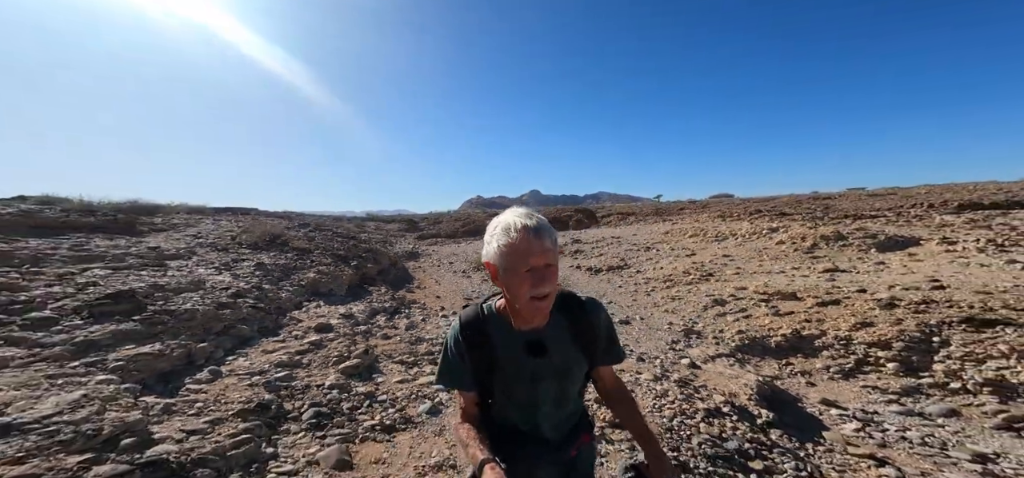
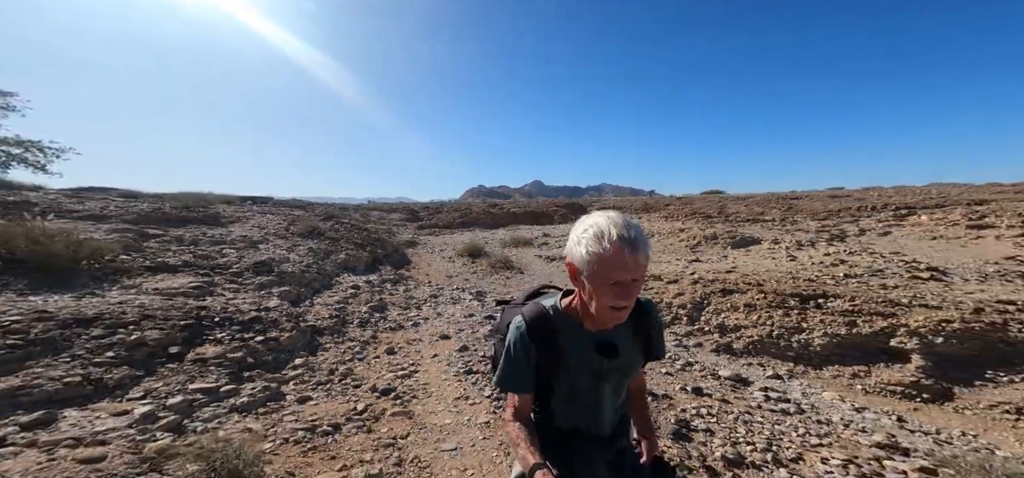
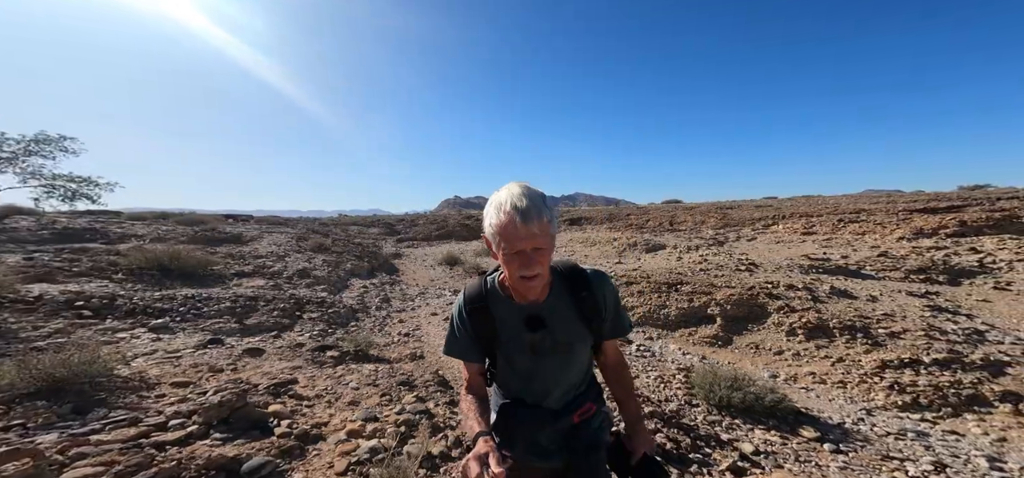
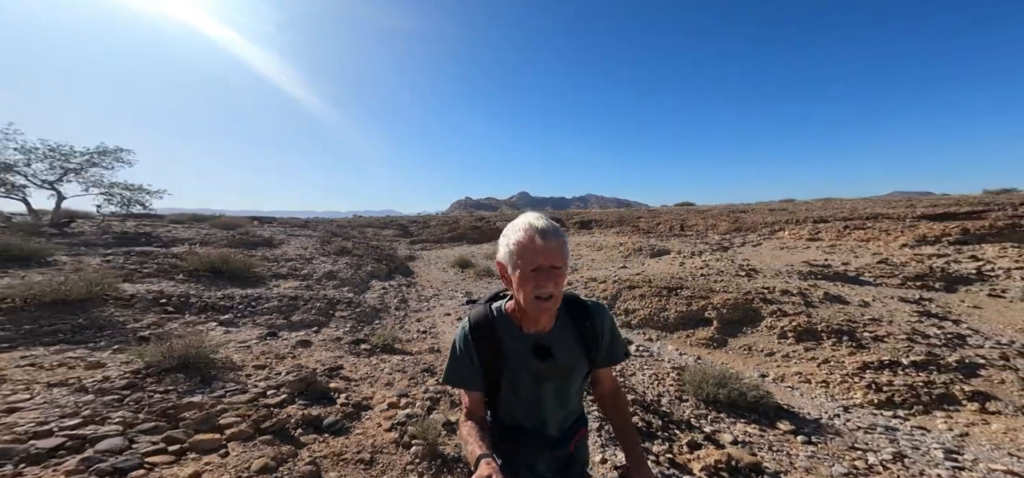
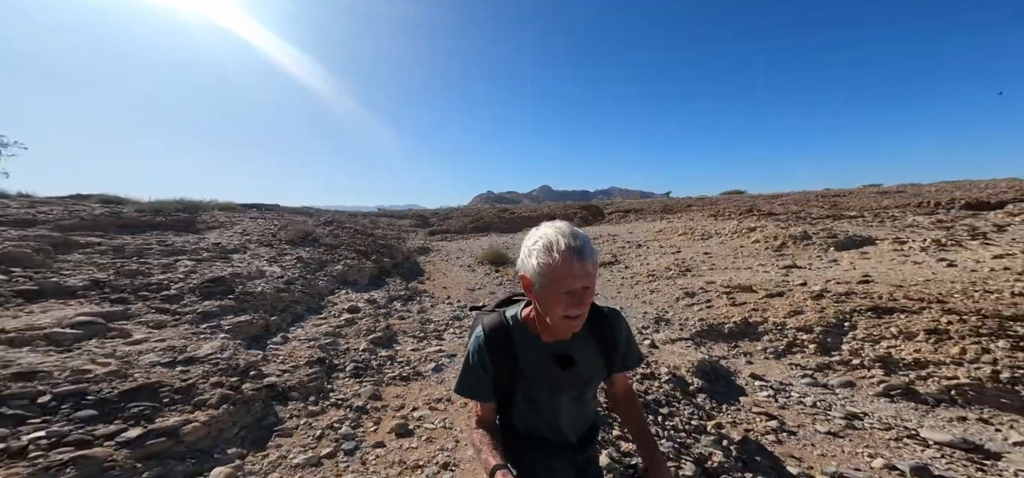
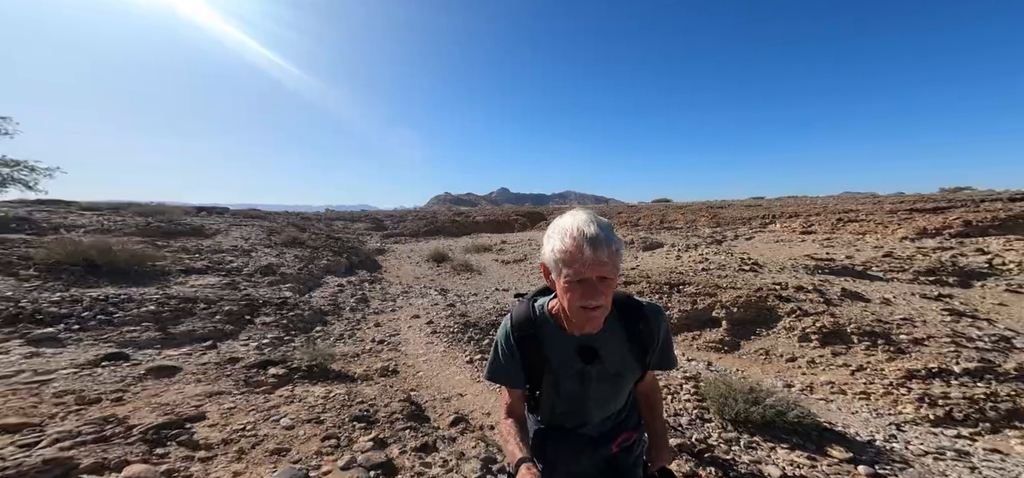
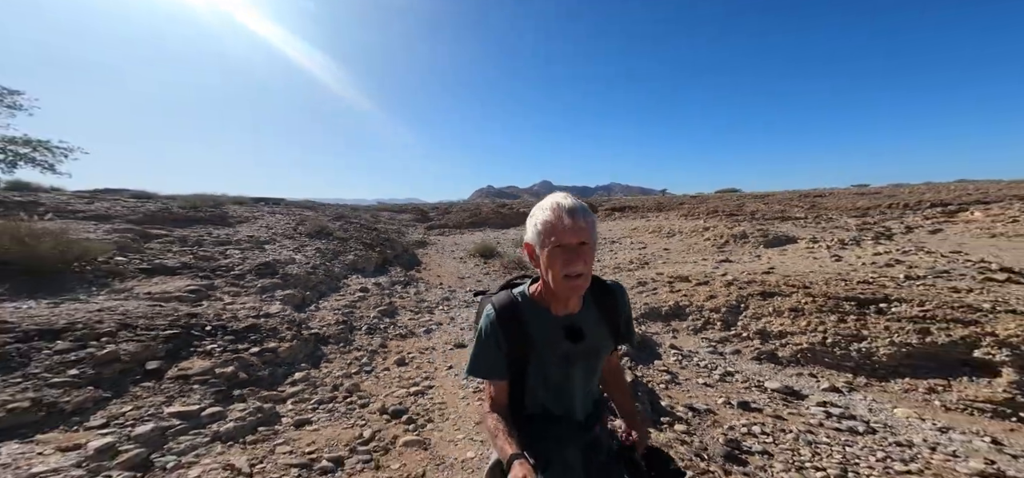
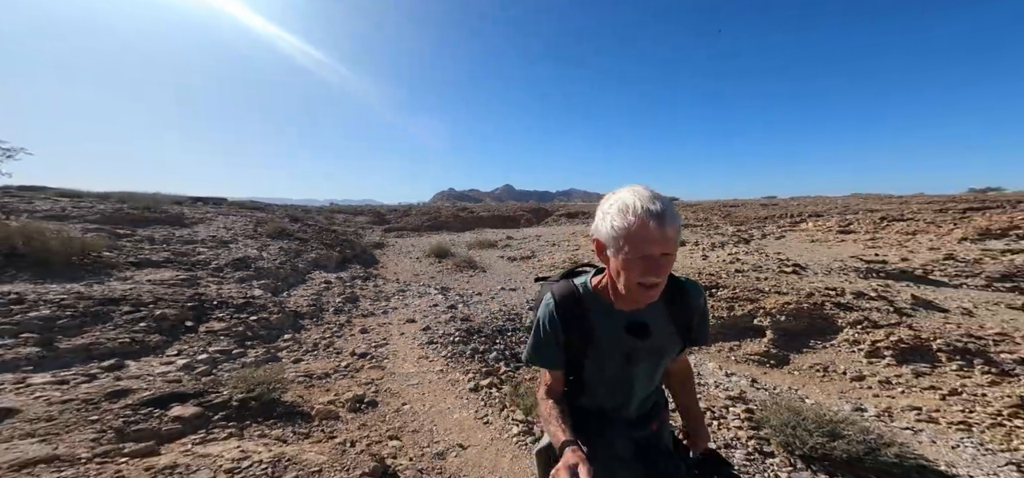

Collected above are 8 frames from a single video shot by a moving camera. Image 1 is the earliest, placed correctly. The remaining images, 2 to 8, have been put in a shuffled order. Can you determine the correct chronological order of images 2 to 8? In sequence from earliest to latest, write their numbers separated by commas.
5, 7, 2, 8, 6, 3, 4
